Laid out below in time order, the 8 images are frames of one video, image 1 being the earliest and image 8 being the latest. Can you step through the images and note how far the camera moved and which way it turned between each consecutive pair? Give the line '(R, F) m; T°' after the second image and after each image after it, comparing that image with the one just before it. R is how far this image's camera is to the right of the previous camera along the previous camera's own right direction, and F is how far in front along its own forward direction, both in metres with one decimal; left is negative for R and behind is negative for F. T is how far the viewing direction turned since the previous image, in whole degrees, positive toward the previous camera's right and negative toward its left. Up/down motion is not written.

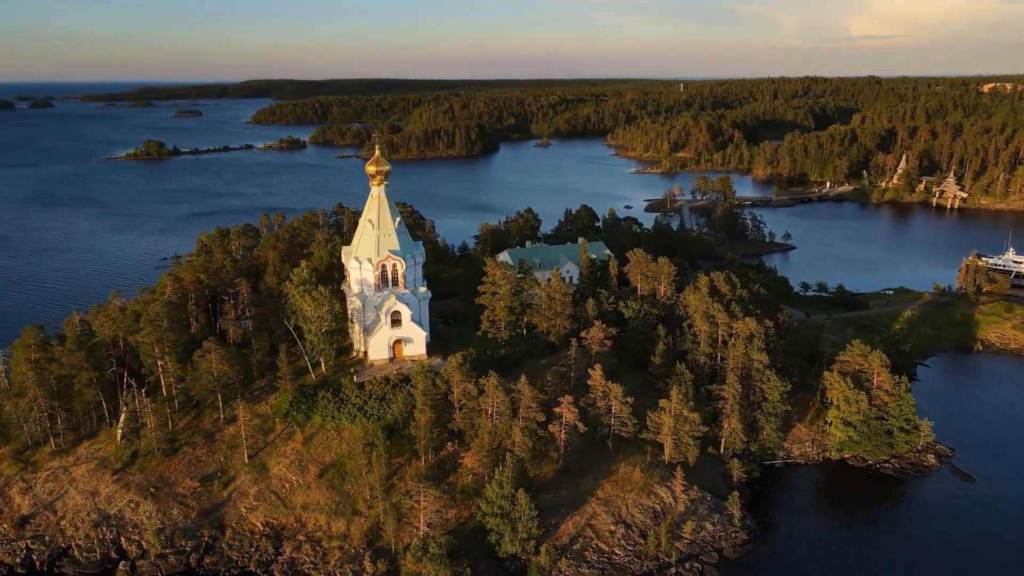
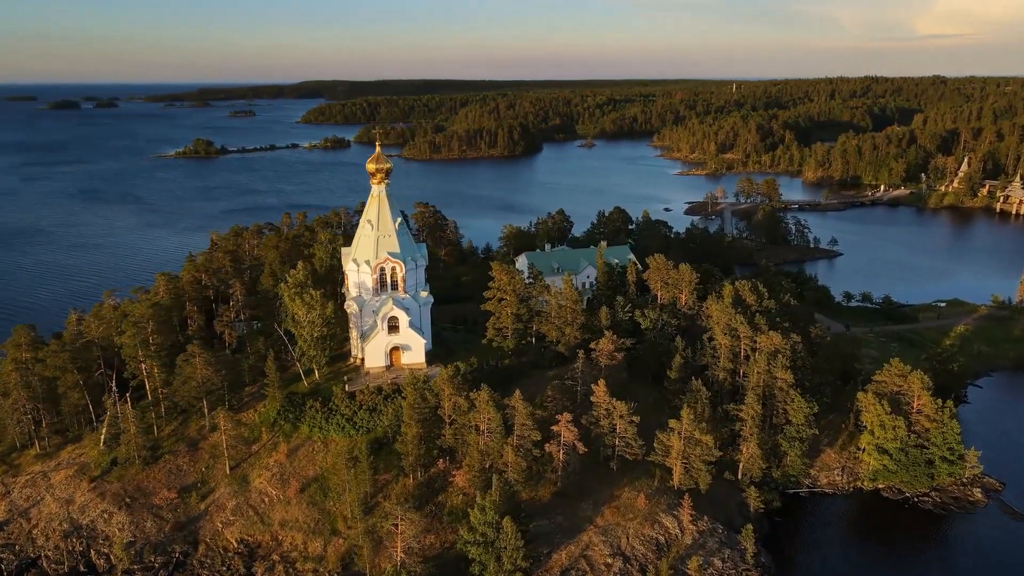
(+1.4, +1.6) m; -4°
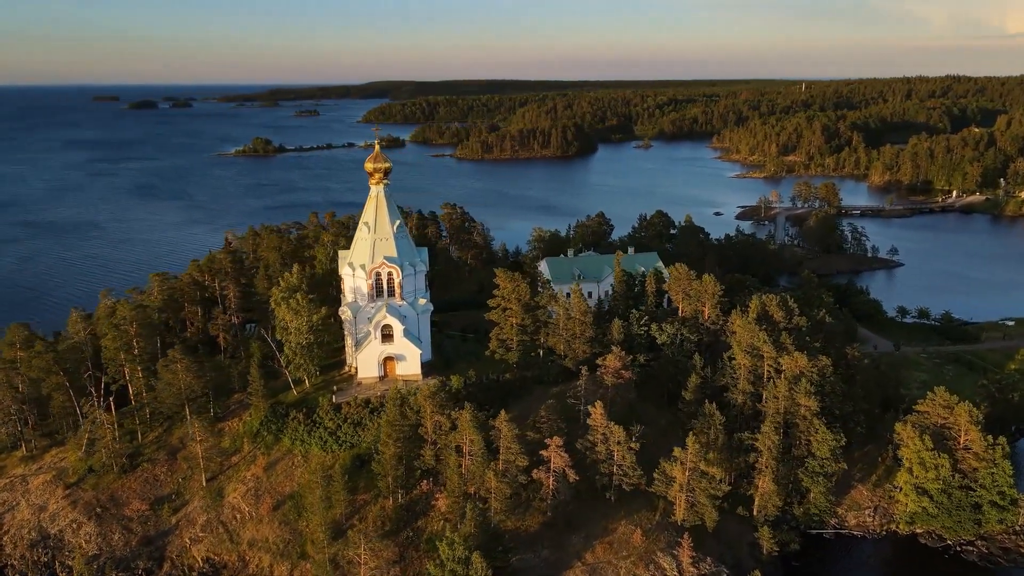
(+1.8, +1.7) m; -5°
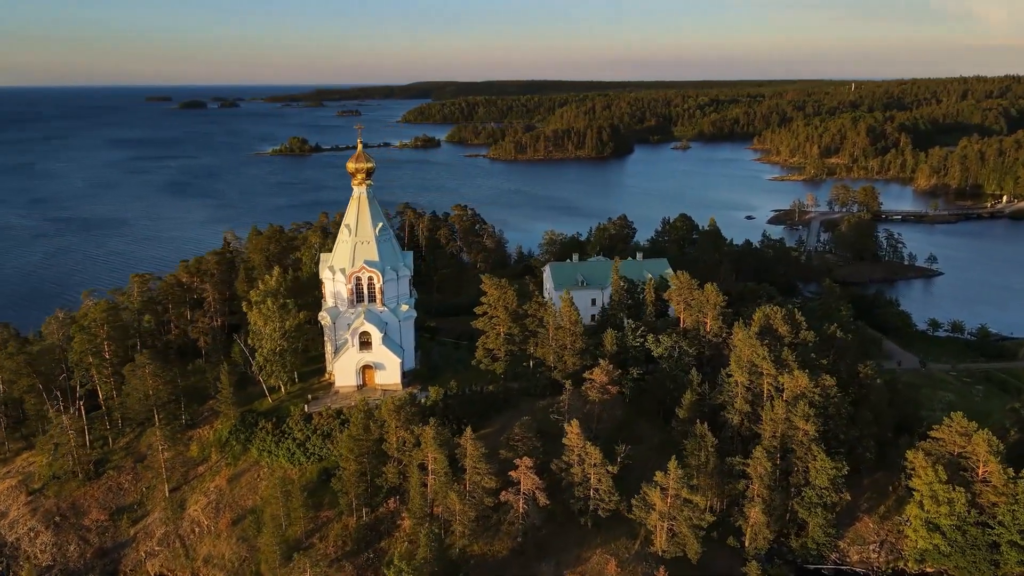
(+1.7, +1.2) m; -3°
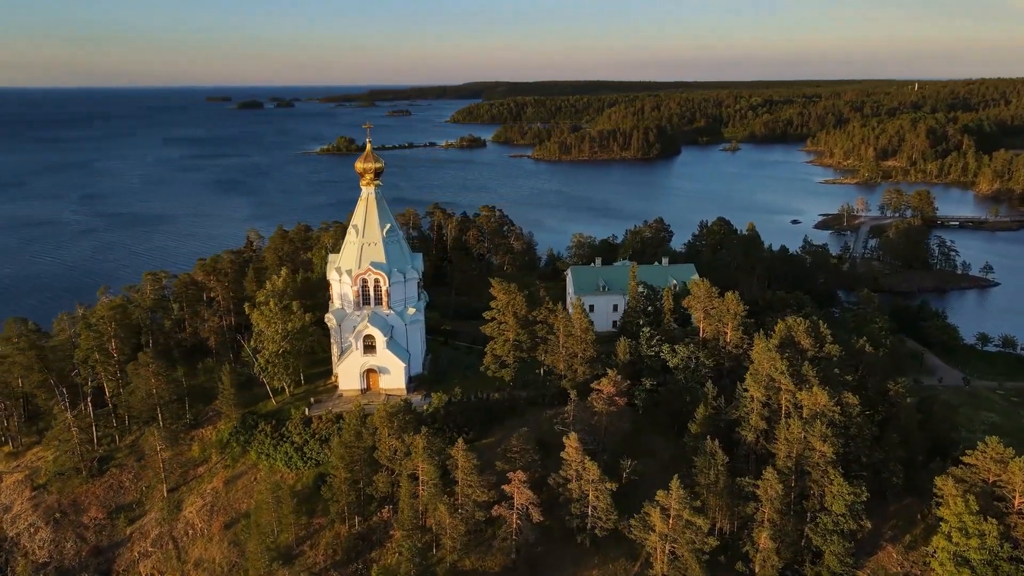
(+1.2, +0.7) m; -4°
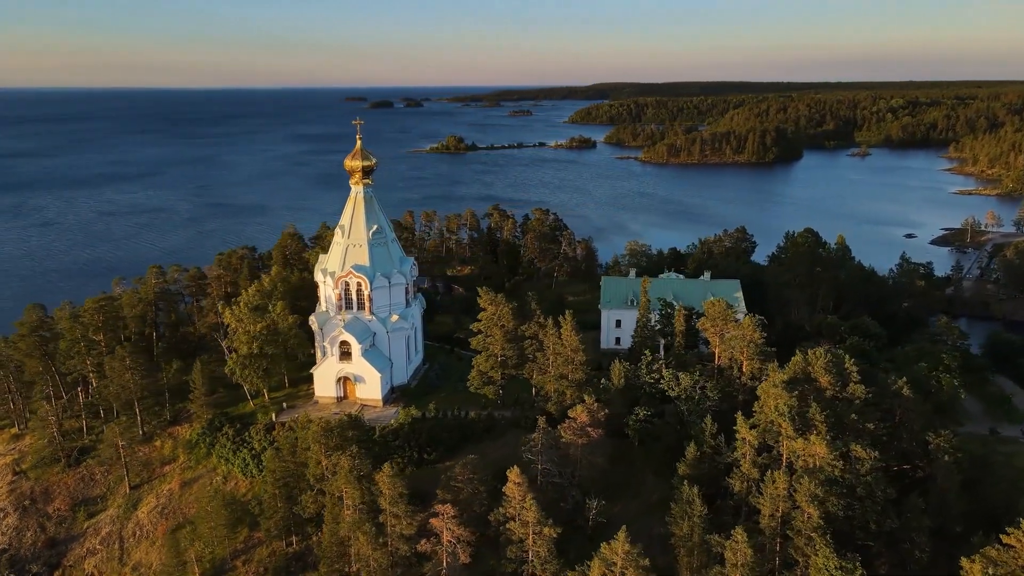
(+3.7, +2.0) m; -9°
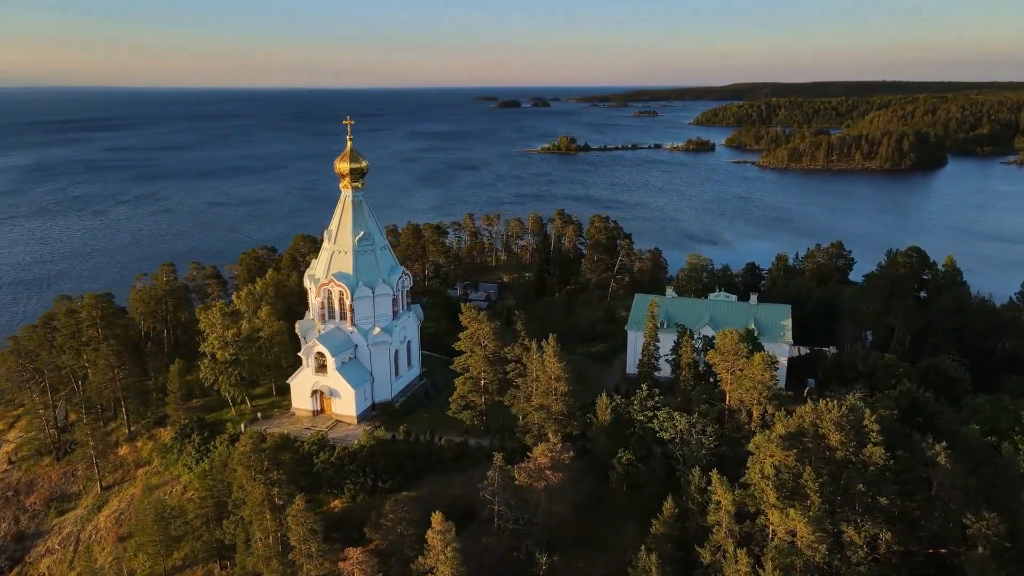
(+3.5, +2.1) m; -10°
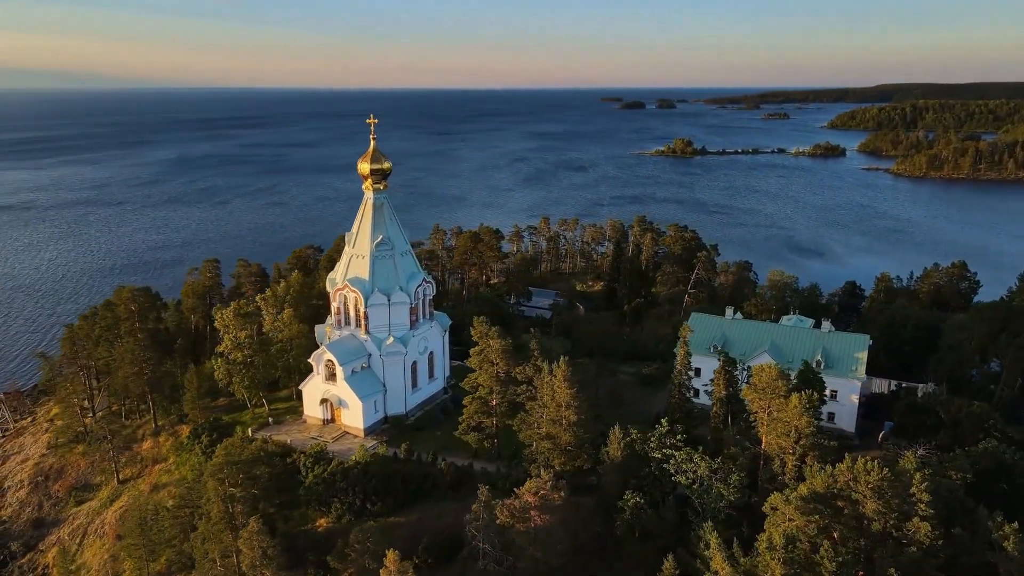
(+2.4, +1.7) m; -9°
